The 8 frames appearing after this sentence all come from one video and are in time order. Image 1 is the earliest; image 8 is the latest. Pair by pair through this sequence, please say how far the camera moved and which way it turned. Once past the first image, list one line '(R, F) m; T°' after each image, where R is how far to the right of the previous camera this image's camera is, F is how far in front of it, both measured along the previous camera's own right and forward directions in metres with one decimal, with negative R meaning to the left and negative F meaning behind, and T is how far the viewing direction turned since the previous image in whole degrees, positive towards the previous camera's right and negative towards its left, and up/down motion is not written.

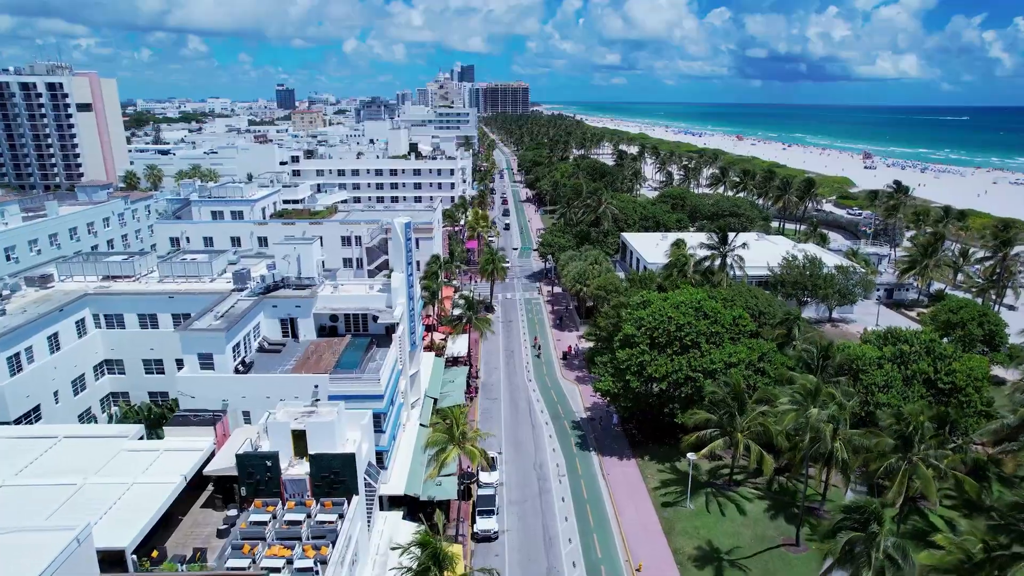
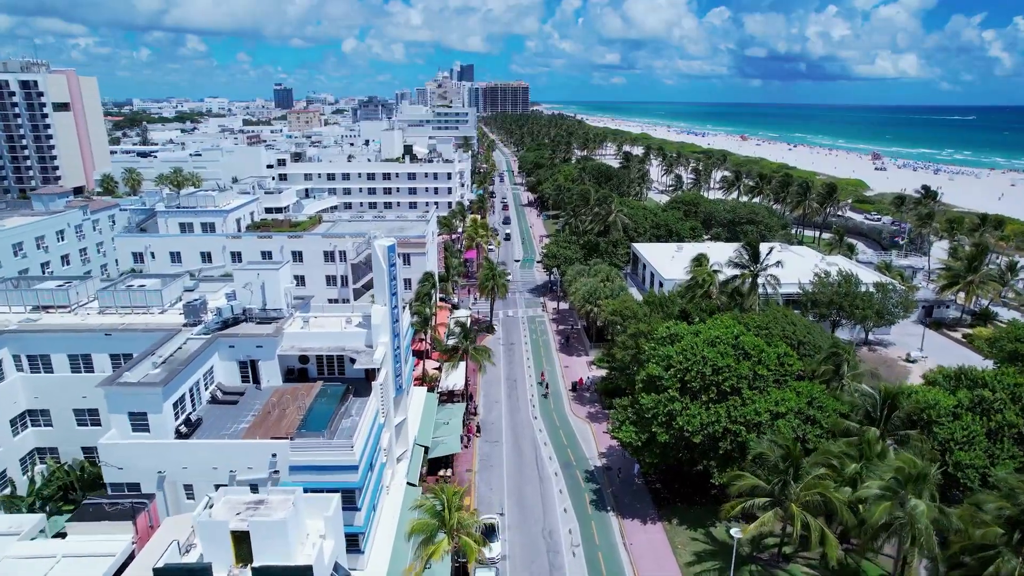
(-0.4, +7.0) m; 0°
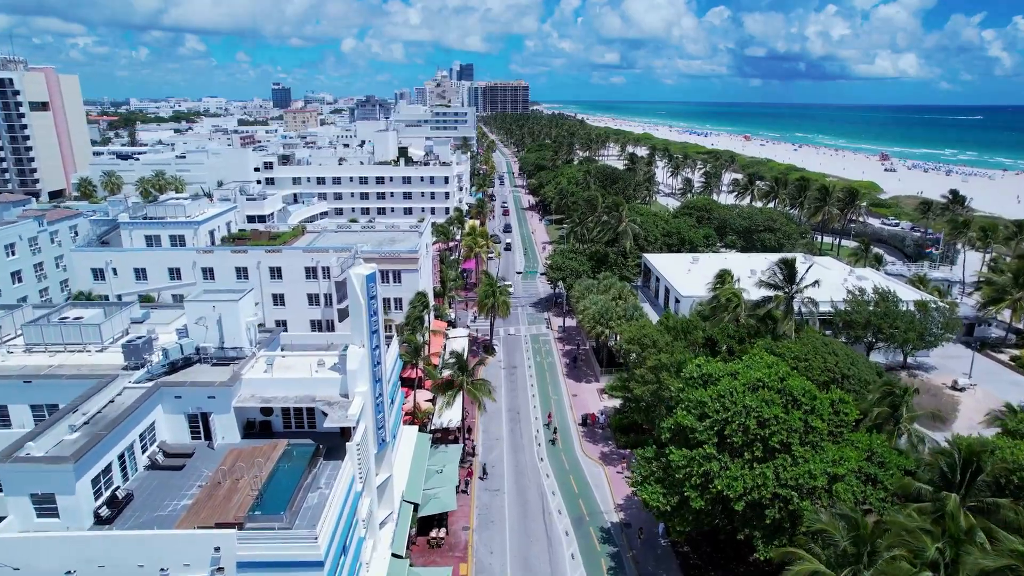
(-0.3, +6.0) m; 0°
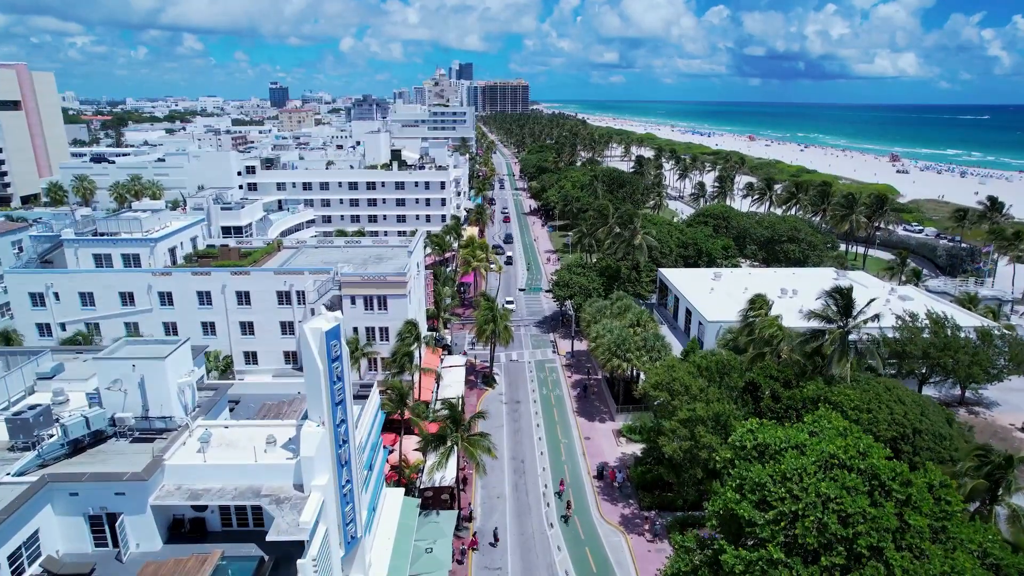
(-0.4, +7.1) m; 0°
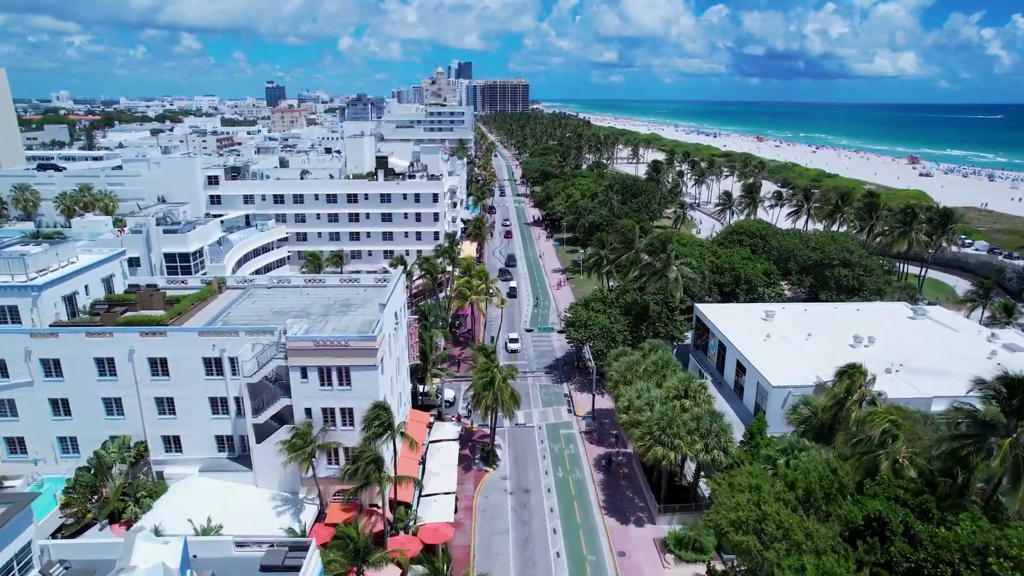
(-0.6, +12.3) m; 0°
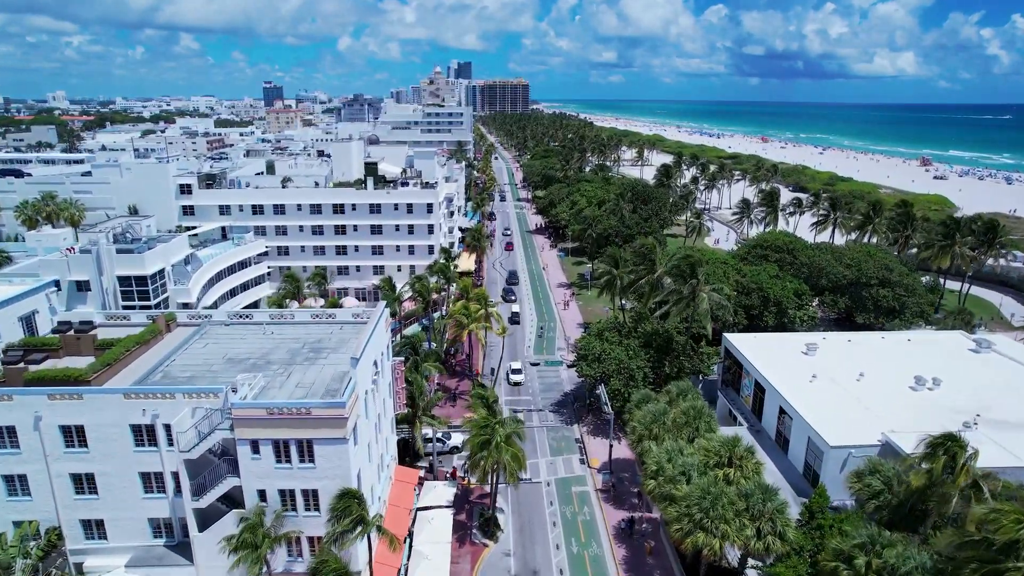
(-0.3, +7.1) m; 0°
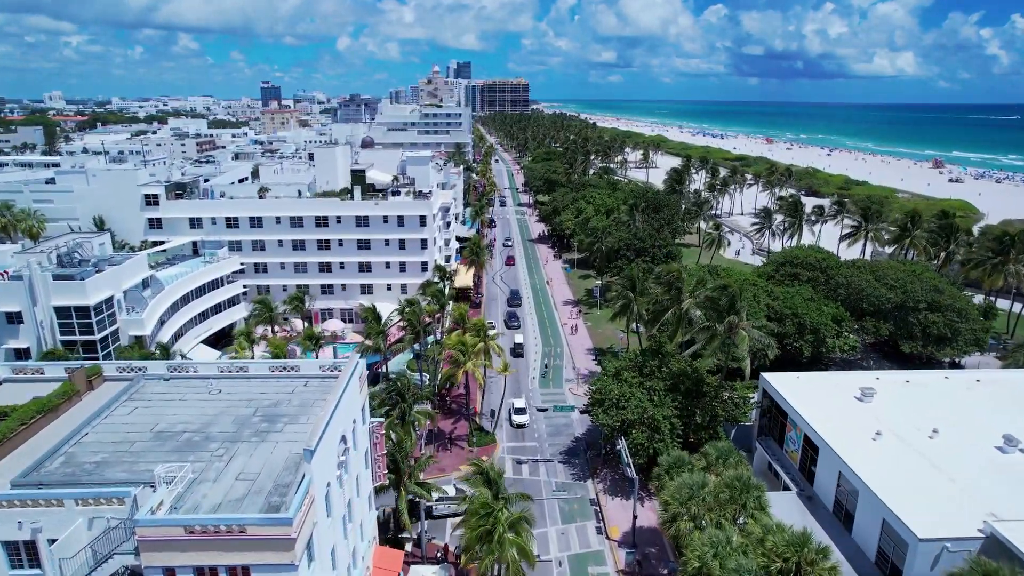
(-0.3, +7.2) m; 0°
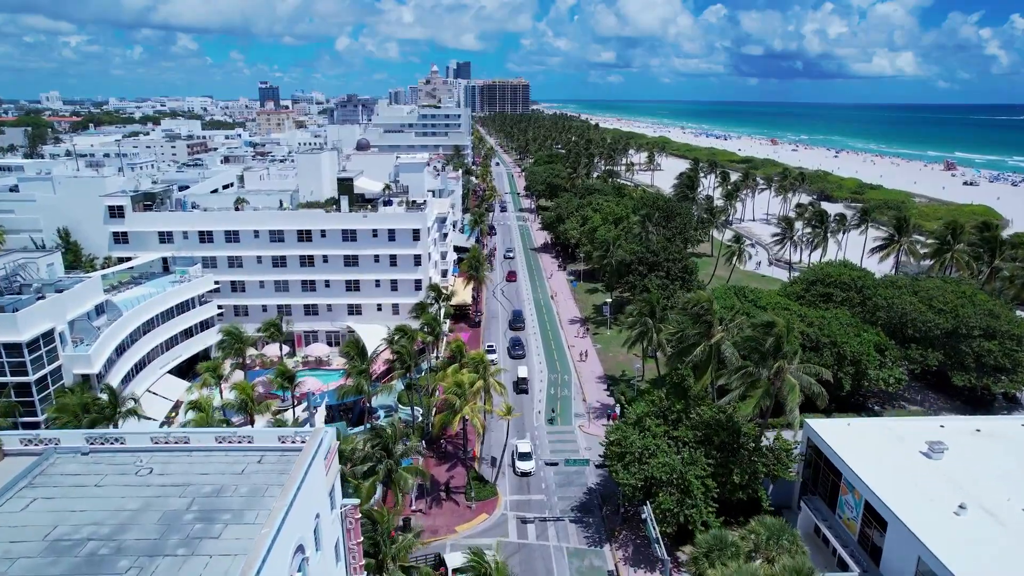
(-0.3, +6.2) m; 0°
